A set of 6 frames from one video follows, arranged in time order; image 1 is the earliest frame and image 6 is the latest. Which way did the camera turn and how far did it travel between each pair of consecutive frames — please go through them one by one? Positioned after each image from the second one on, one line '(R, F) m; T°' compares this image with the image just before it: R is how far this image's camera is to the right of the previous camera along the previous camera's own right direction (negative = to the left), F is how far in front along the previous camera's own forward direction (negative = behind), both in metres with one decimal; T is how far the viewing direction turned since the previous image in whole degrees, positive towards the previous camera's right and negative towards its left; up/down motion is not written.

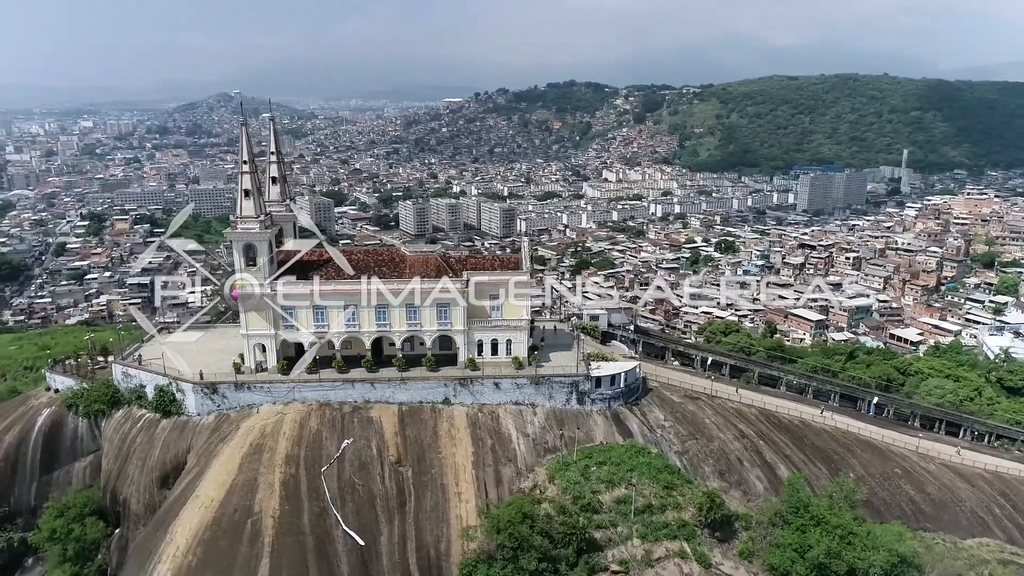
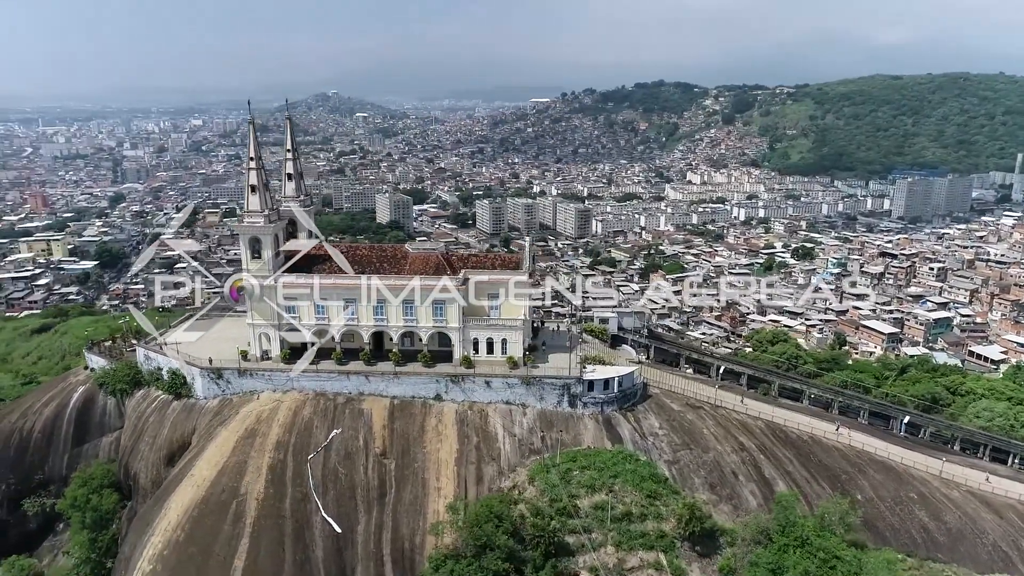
(+2.7, +0.1) m; -7°
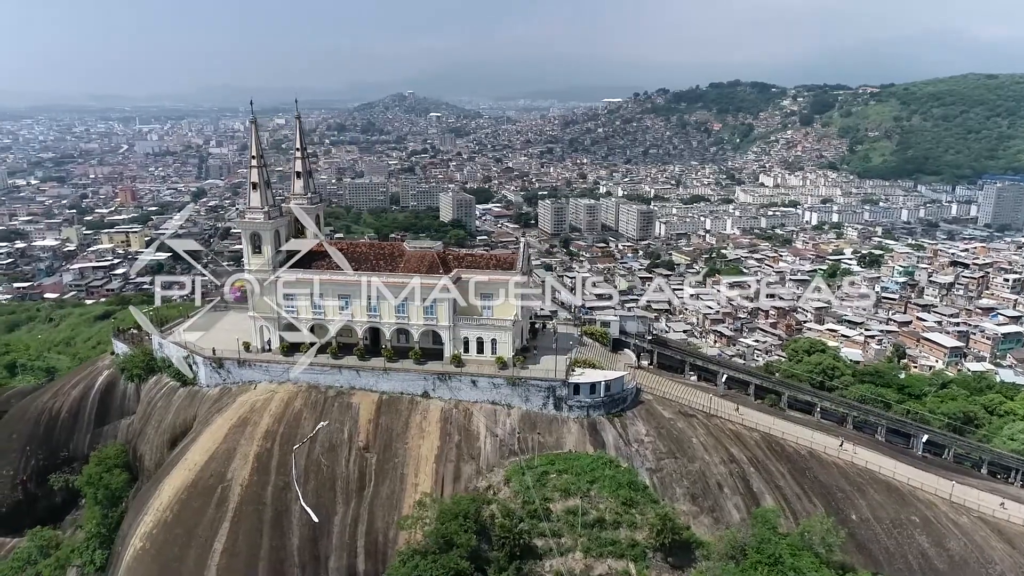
(+2.5, +0.1) m; -6°
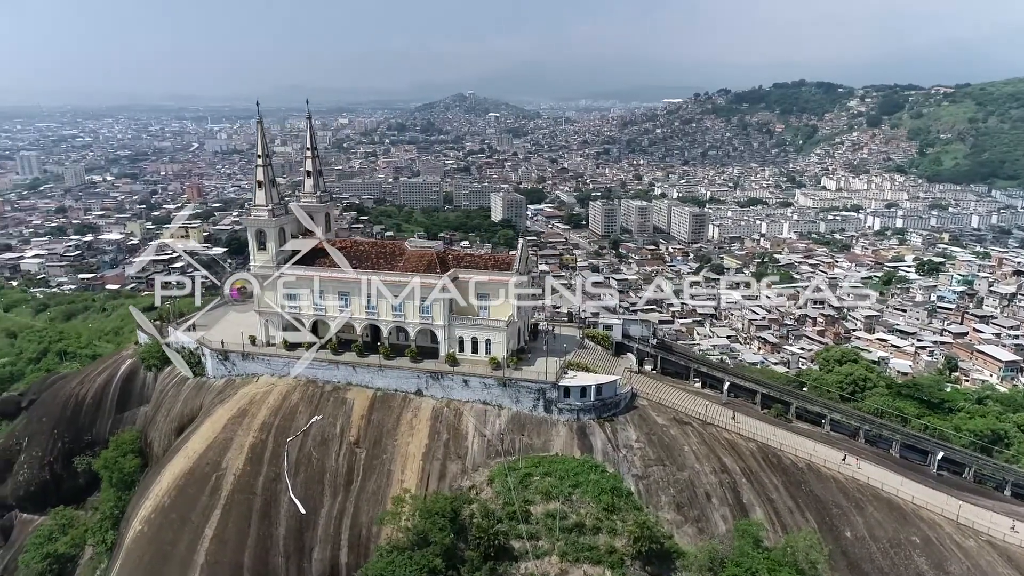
(+1.9, +0.1) m; -5°
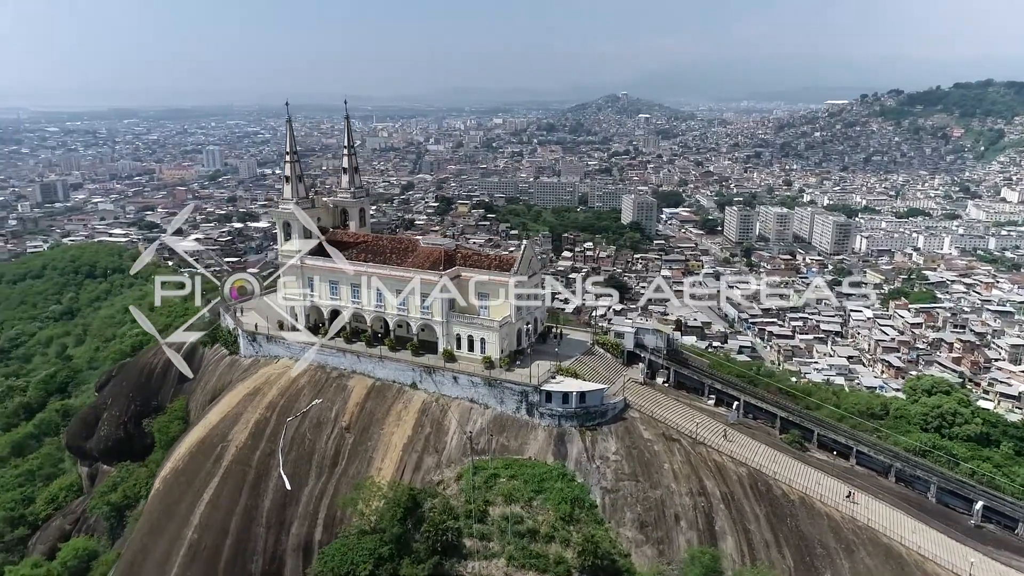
(+4.6, +0.5) m; -12°
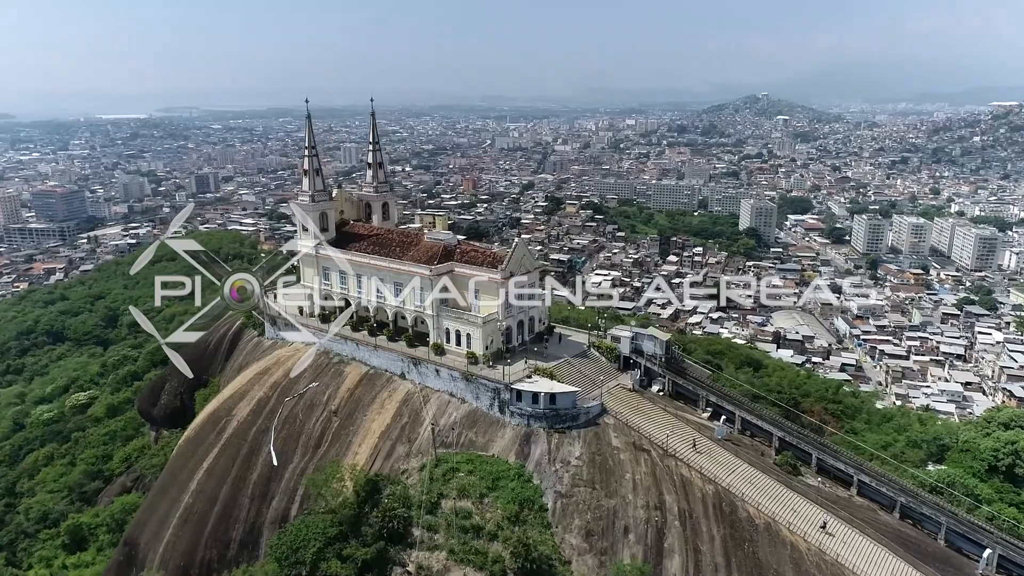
(+4.4, +0.4) m; -10°
